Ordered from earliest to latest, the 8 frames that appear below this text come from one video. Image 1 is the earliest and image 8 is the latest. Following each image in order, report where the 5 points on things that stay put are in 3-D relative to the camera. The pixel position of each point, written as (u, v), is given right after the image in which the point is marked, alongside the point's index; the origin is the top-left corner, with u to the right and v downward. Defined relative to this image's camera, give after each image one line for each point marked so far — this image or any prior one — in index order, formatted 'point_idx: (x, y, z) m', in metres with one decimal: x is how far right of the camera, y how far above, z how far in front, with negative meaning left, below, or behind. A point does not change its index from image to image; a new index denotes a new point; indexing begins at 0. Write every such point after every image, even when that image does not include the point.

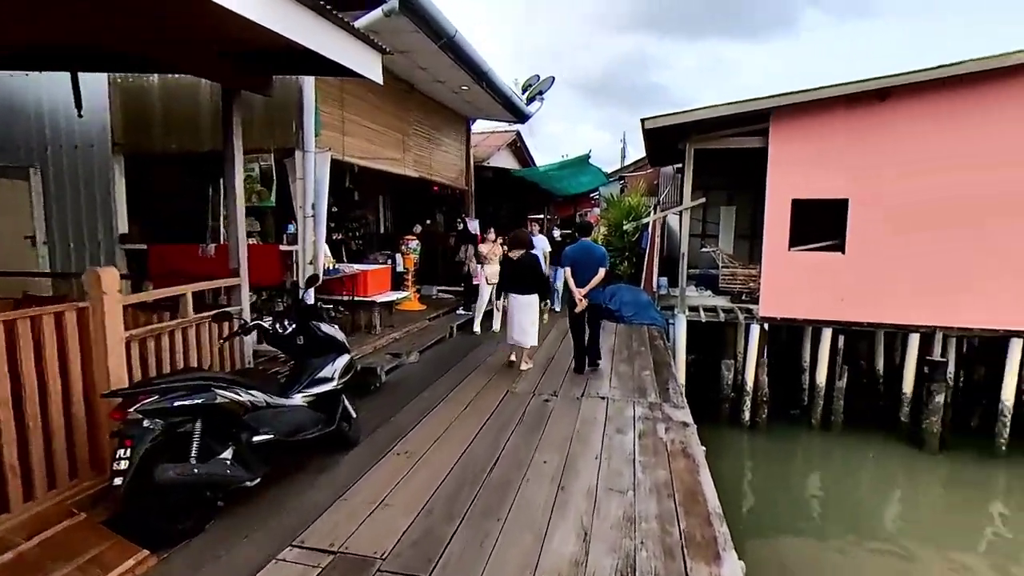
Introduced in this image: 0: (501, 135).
0: (-0.3, +4.1, +15.7) m
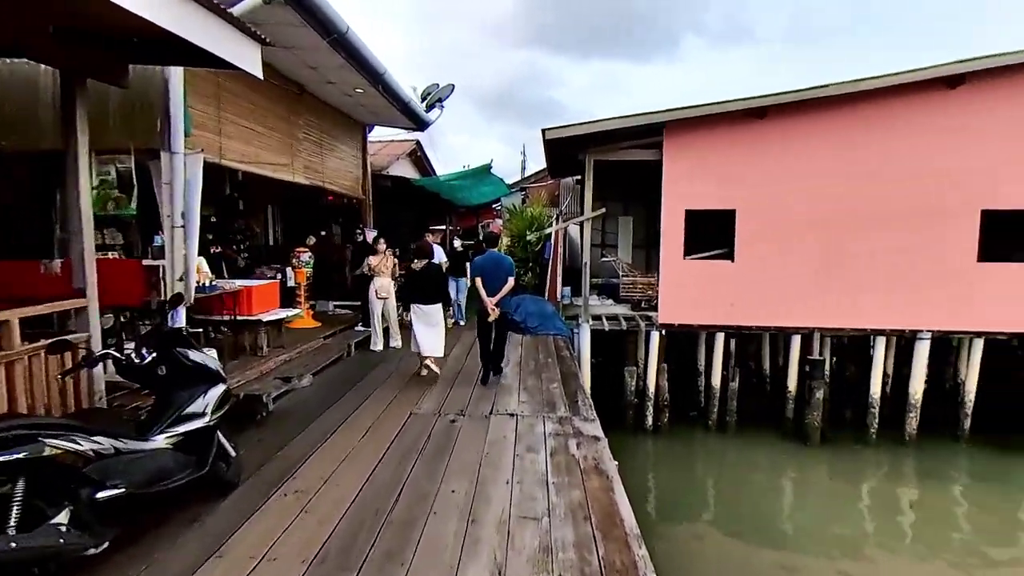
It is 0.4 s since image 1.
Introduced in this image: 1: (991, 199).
0: (-3.0, +3.8, +15.3) m
1: (+6.3, +1.2, +7.7) m
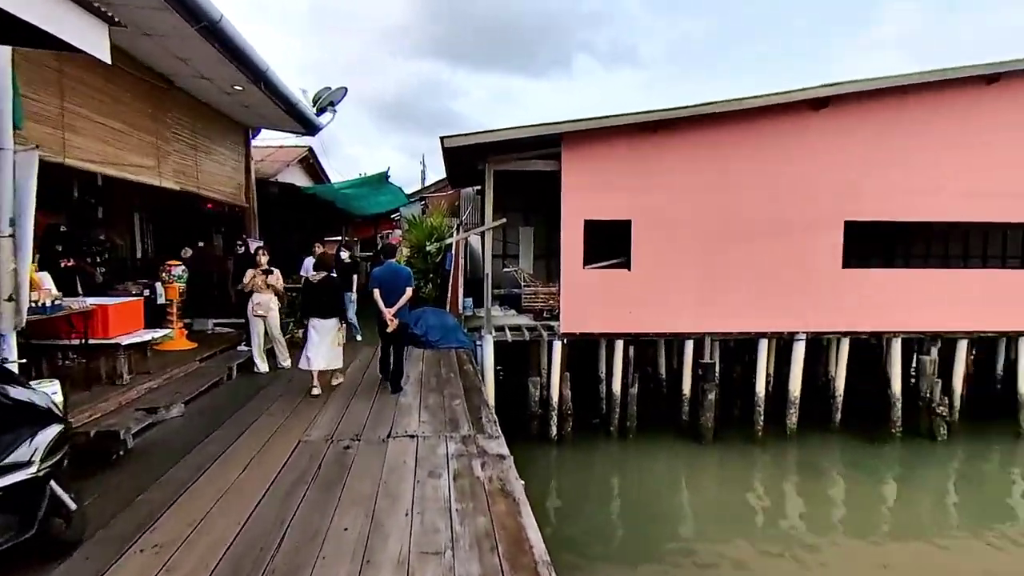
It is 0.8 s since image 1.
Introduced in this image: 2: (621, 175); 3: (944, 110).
0: (-5.6, +3.4, +14.5) m
1: (+4.9, +1.1, +8.5) m
2: (+1.5, +1.6, +8.2) m
3: (+6.3, +2.6, +8.4) m
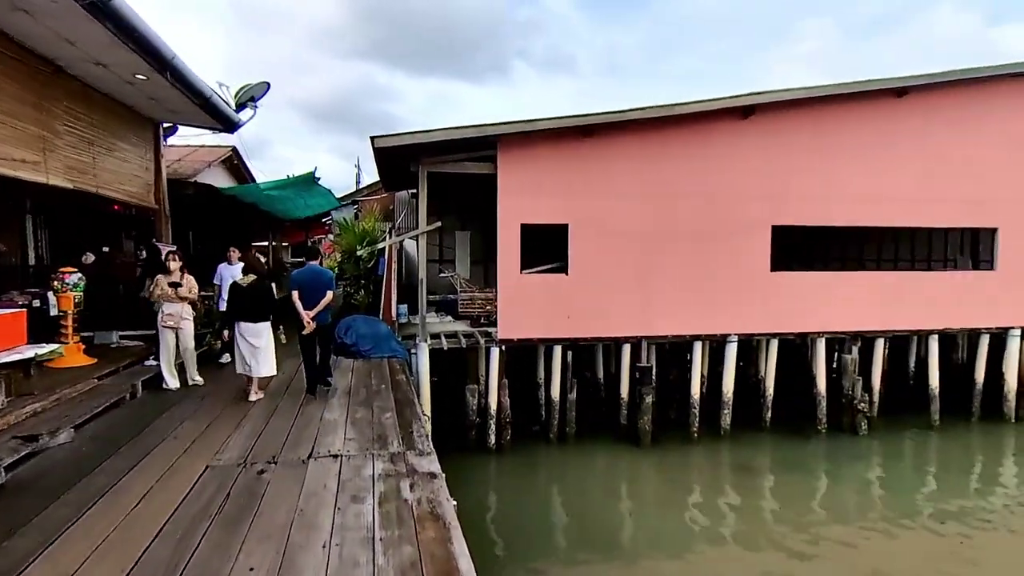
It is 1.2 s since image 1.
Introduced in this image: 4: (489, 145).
0: (-7.1, +3.2, +13.7) m
1: (+4.0, +1.1, +8.7) m
2: (+0.6, +1.5, +8.1) m
3: (+5.3, +2.6, +8.9) m
4: (-0.3, +2.0, +8.1) m
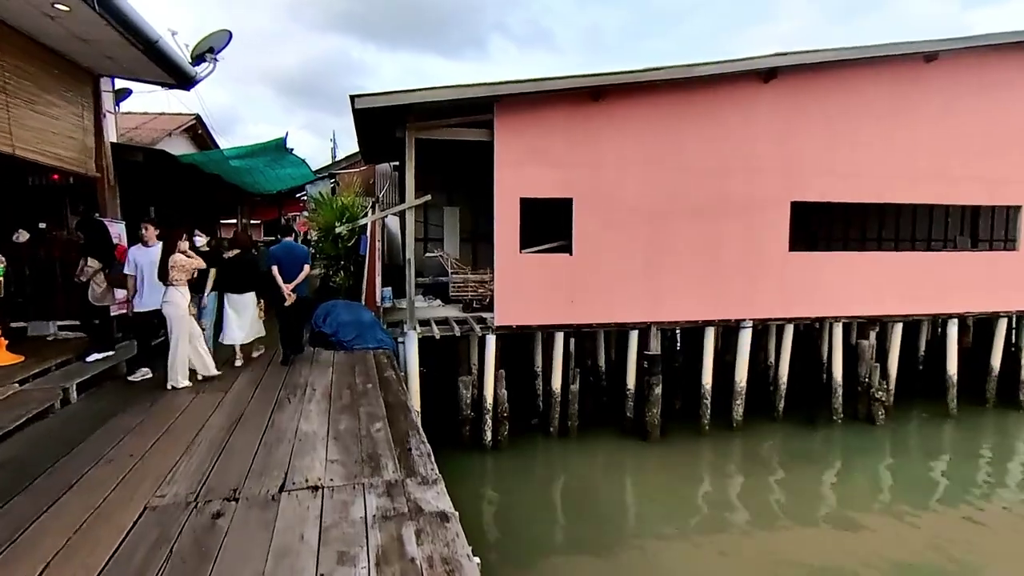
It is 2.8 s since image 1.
0: (-7.3, +3.6, +12.5) m
1: (+4.0, +1.3, +8.0) m
2: (+0.6, +1.8, +7.3) m
3: (+5.3, +2.8, +8.2) m
4: (-0.3, +2.2, +7.2) m
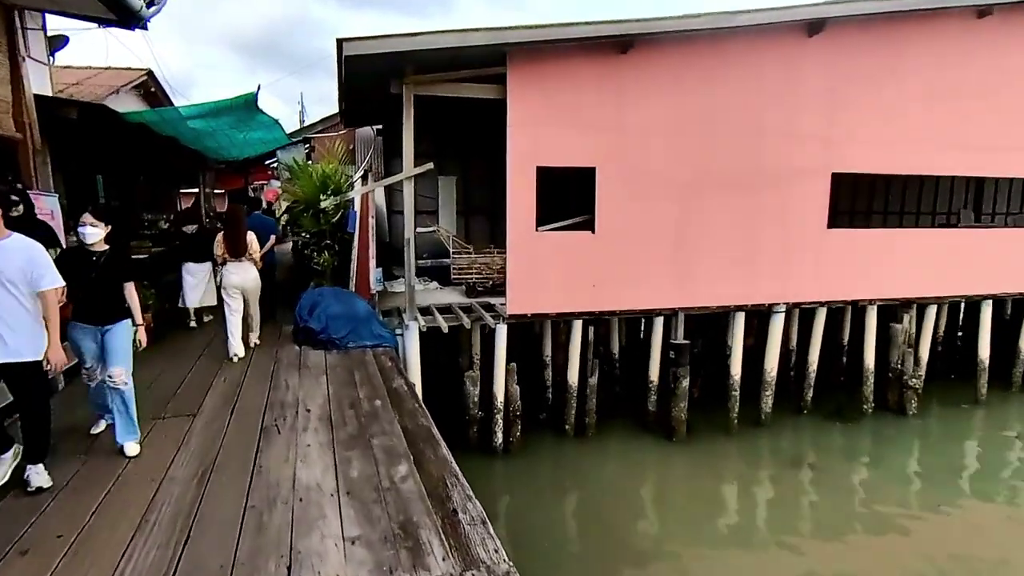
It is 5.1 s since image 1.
0: (-7.4, +4.0, +11.0) m
1: (+4.1, +1.6, +7.2) m
2: (+0.8, +1.9, +6.3) m
3: (+5.4, +3.1, +7.3) m
4: (-0.2, +2.4, +6.1) m
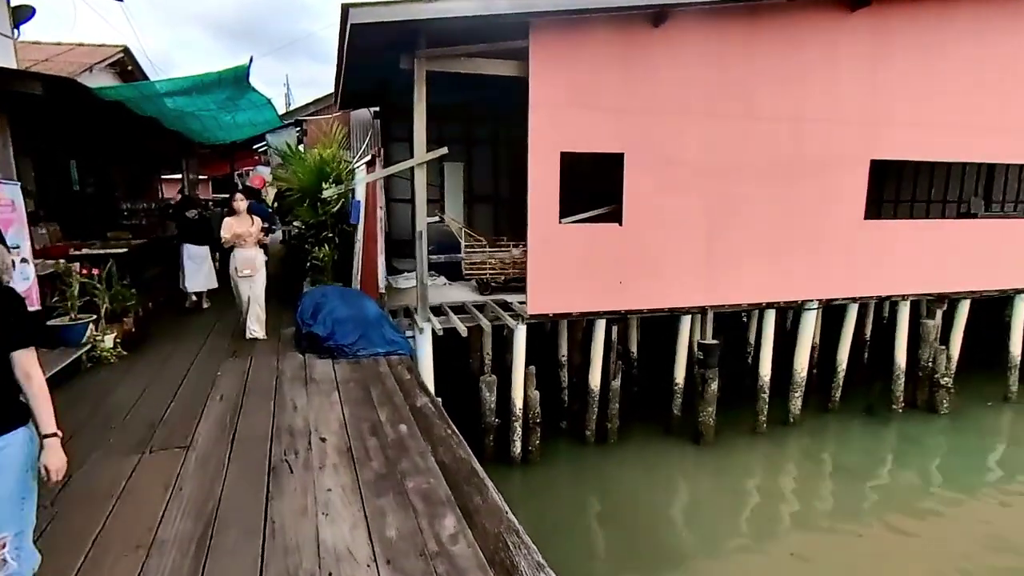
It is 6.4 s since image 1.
0: (-7.3, +4.2, +10.1) m
1: (+4.2, +1.6, +6.7) m
2: (+1.0, +2.0, +5.7) m
3: (+5.5, +3.1, +6.9) m
4: (0.0, +2.4, +5.5) m
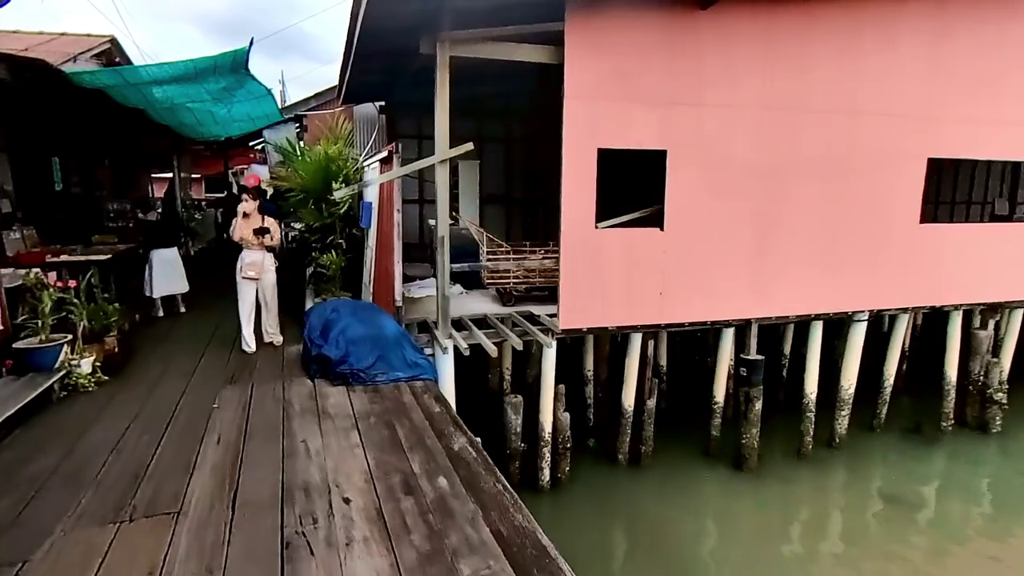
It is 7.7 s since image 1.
0: (-7.1, +4.1, +9.5) m
1: (+4.5, +1.5, +6.2) m
2: (+1.2, +1.9, +5.1) m
3: (+5.8, +3.0, +6.3) m
4: (+0.3, +2.3, +4.9) m
